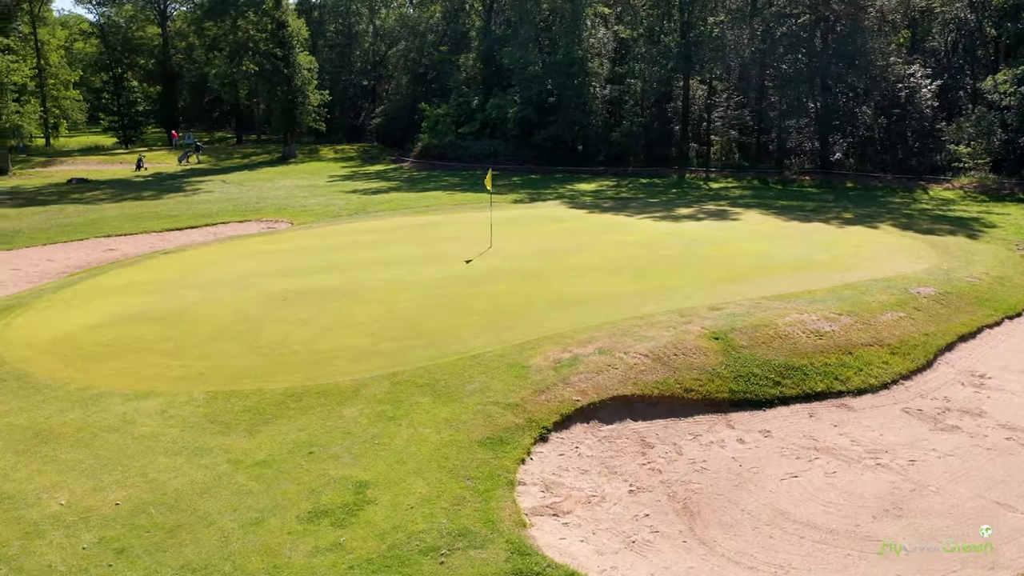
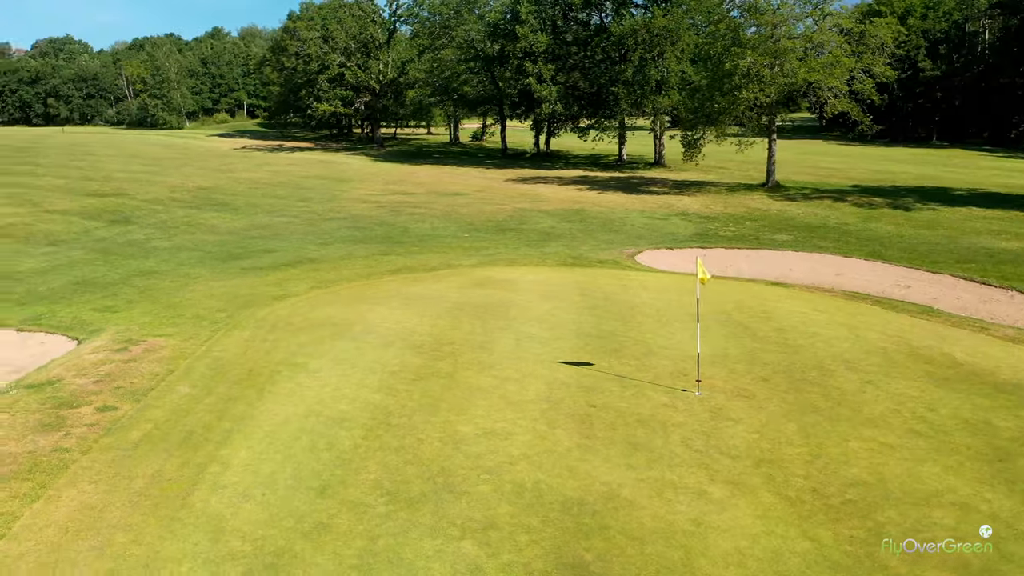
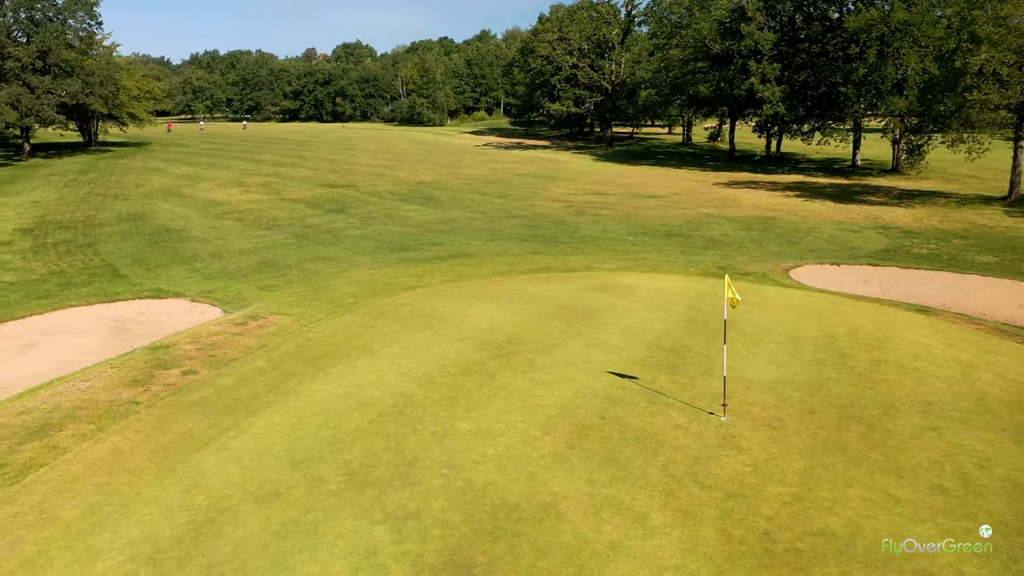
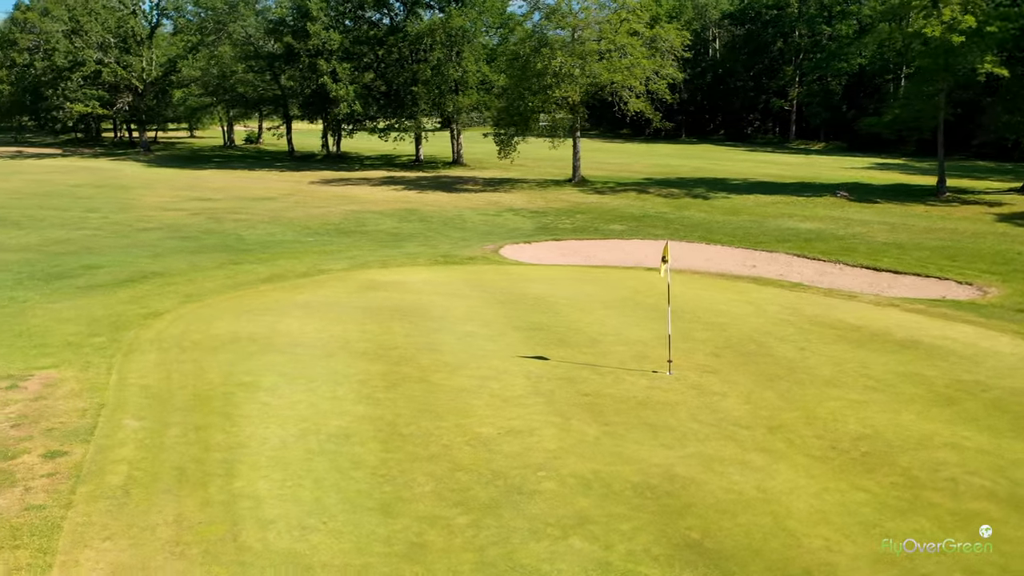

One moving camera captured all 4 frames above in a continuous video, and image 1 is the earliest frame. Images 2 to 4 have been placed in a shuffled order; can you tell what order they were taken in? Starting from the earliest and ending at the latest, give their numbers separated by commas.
4, 2, 3
